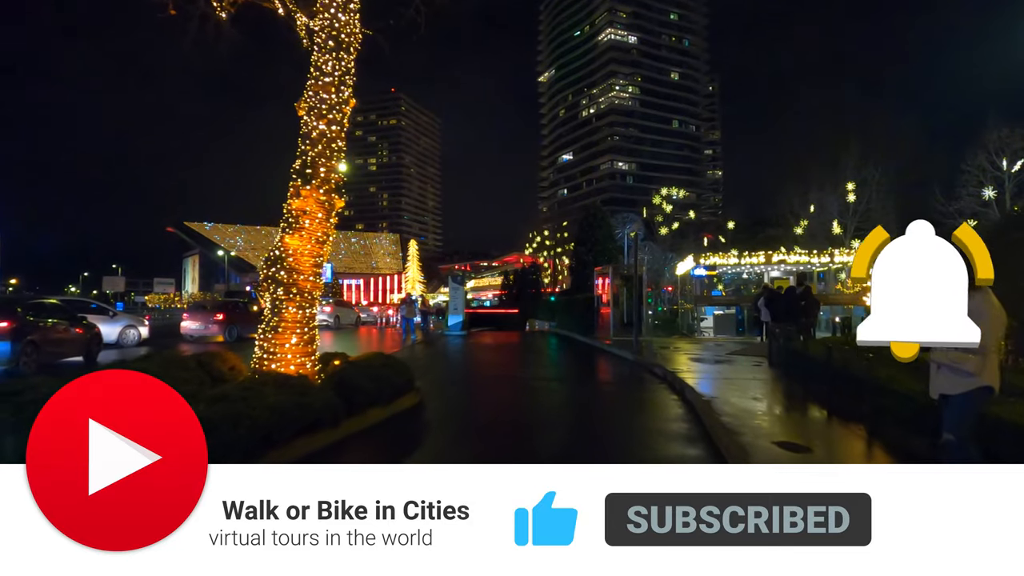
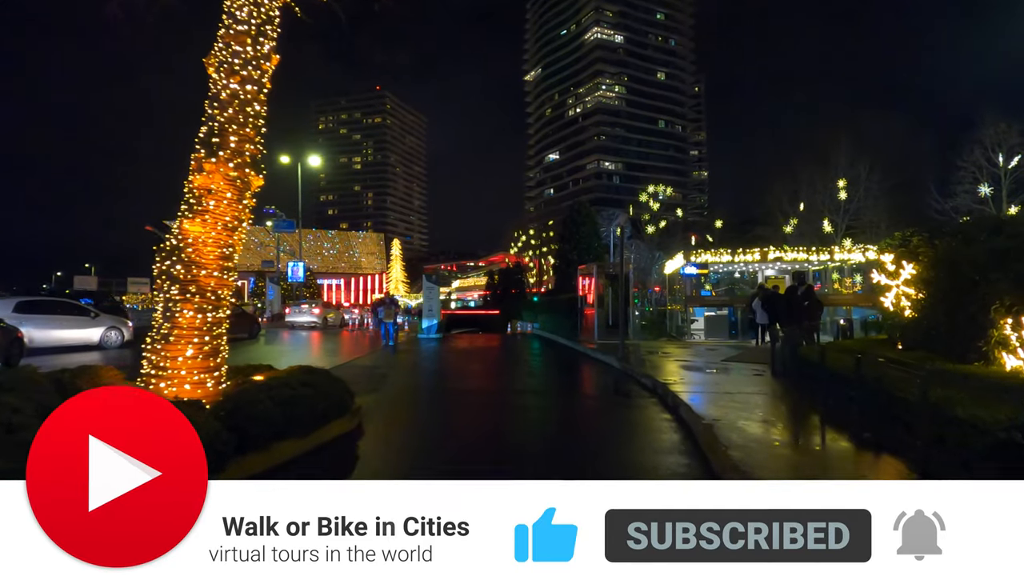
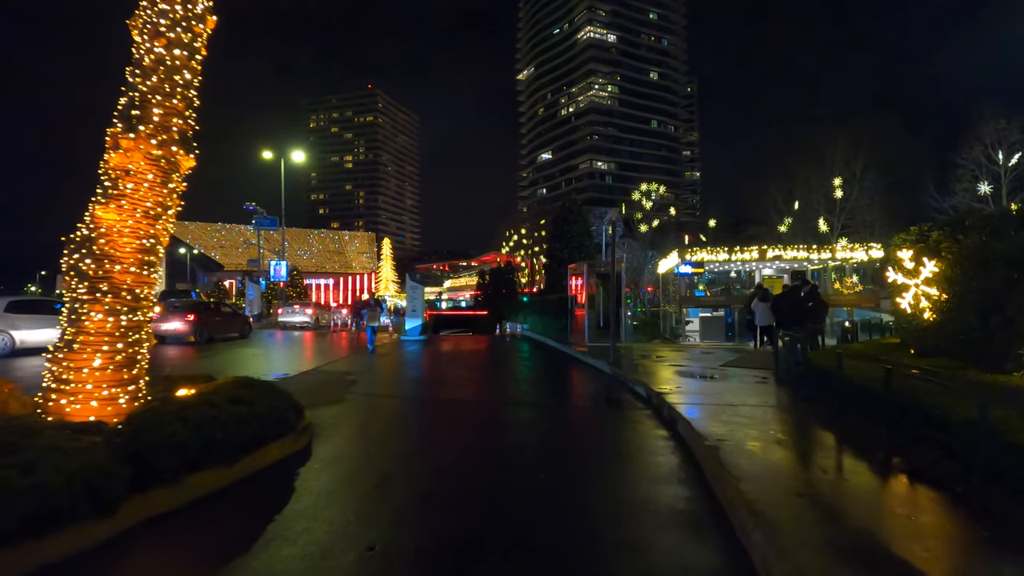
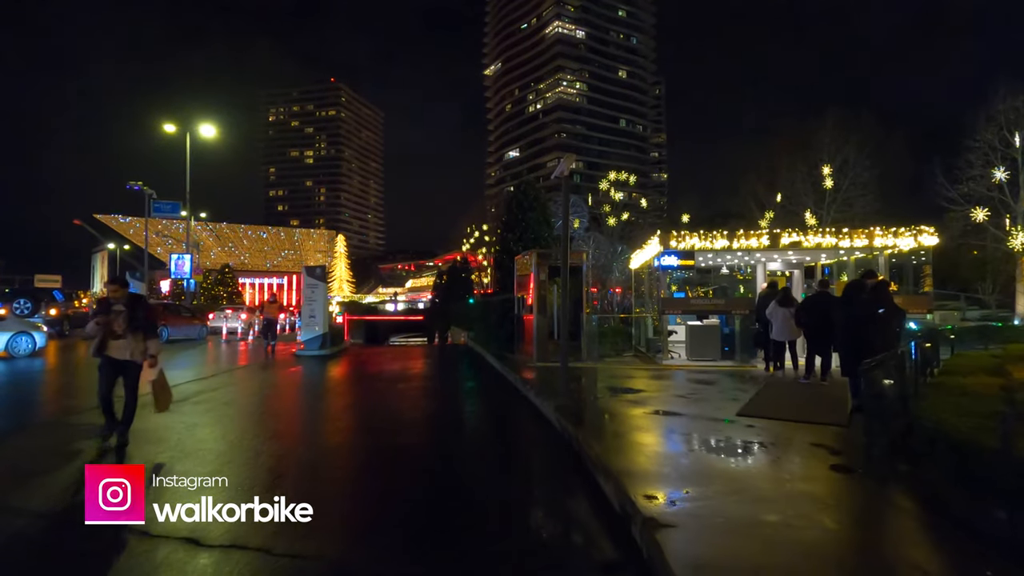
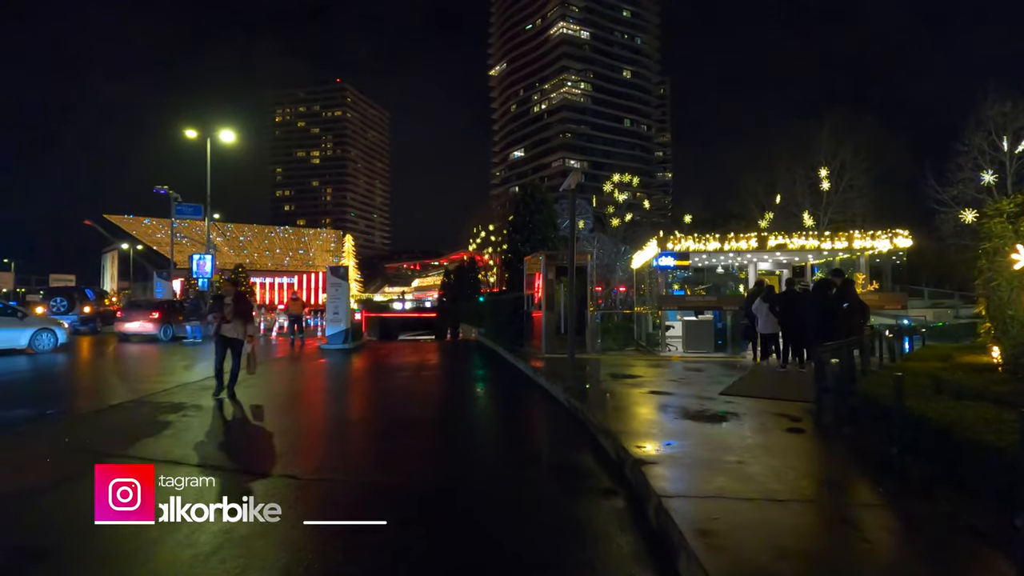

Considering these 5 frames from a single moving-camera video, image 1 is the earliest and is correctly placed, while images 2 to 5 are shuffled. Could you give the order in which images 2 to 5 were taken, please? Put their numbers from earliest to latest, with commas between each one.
2, 3, 5, 4
